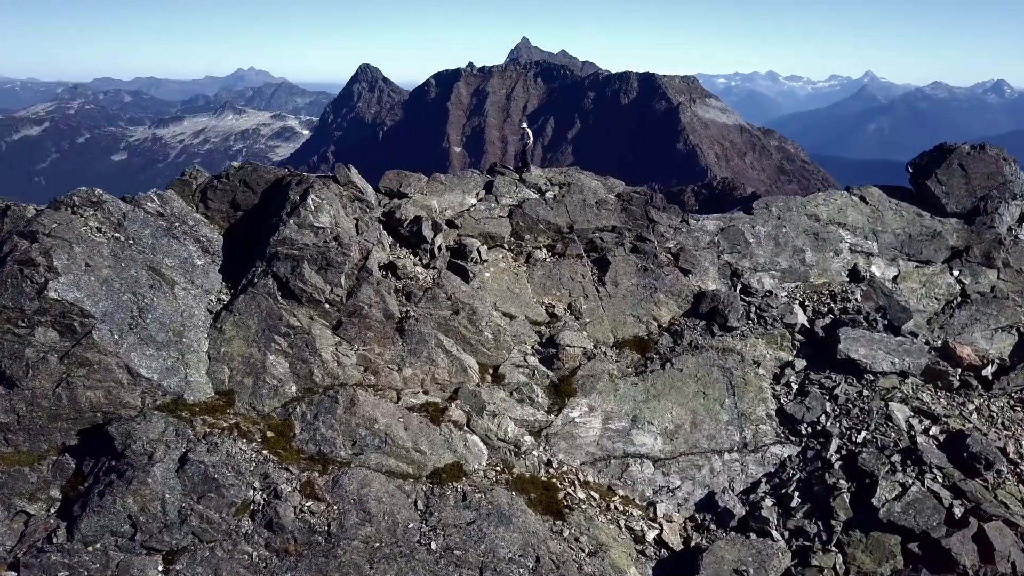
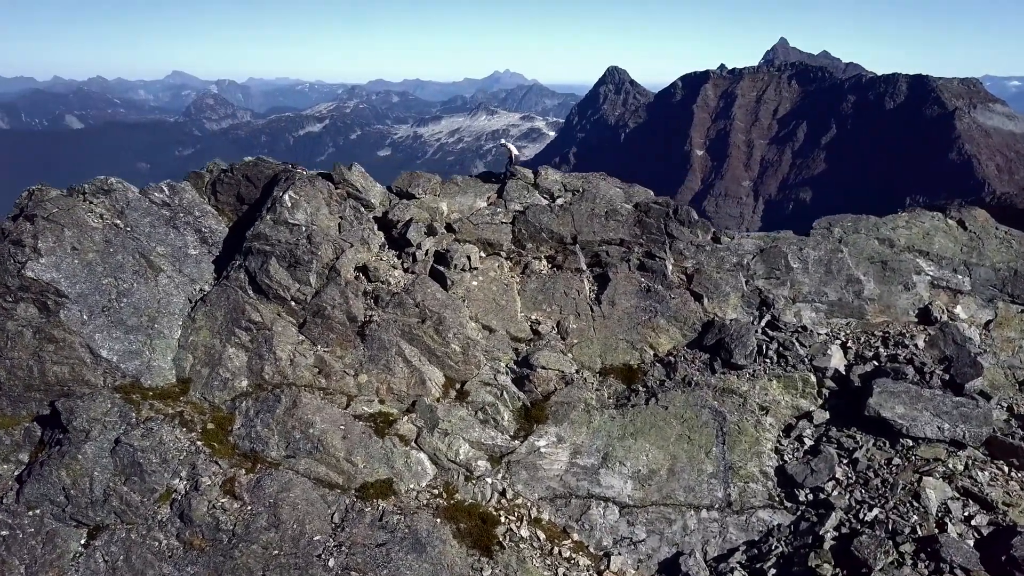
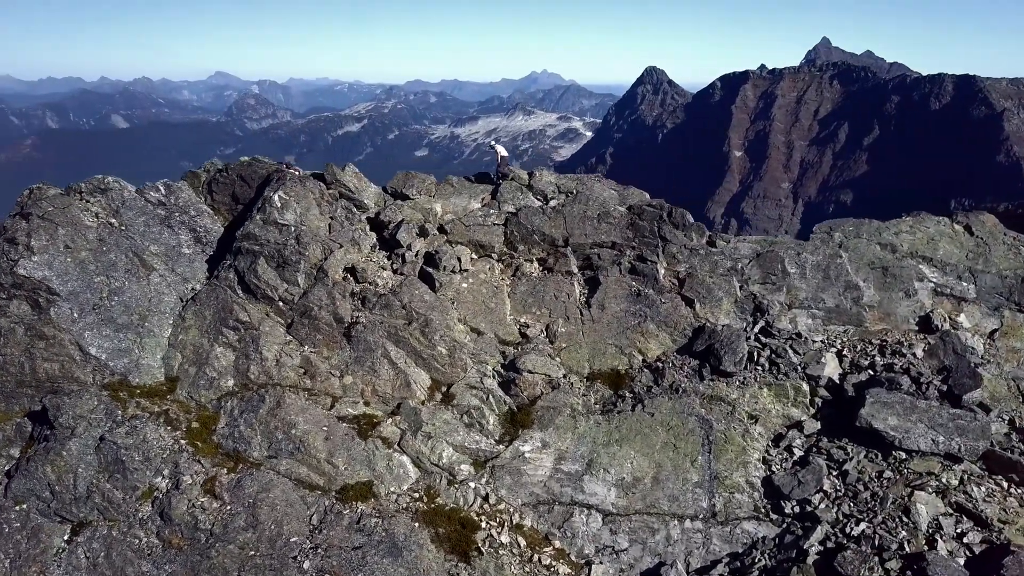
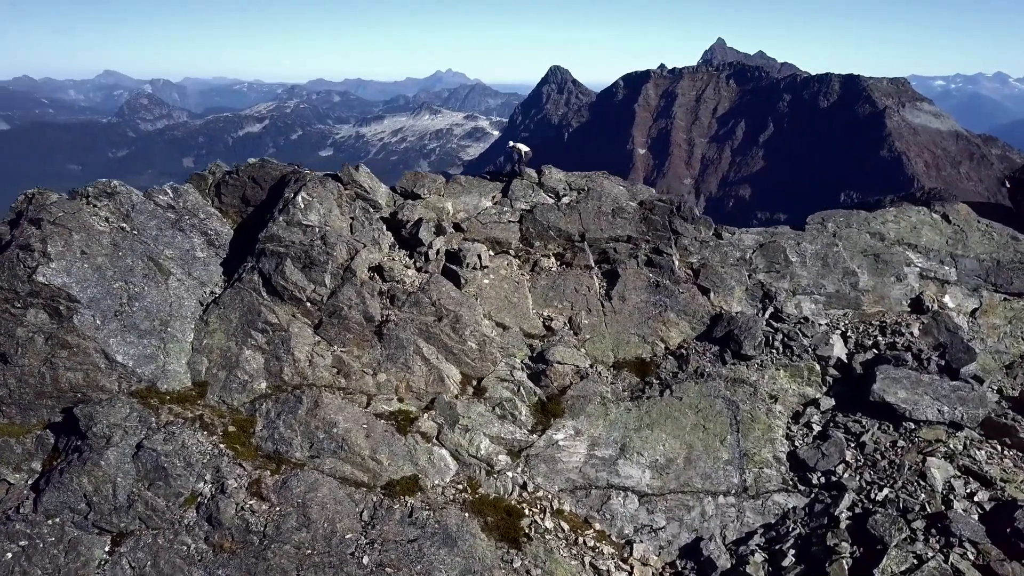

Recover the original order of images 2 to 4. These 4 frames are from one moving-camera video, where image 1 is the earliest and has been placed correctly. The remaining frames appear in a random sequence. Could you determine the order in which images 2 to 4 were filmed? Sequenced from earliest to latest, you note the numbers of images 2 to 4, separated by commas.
4, 2, 3
